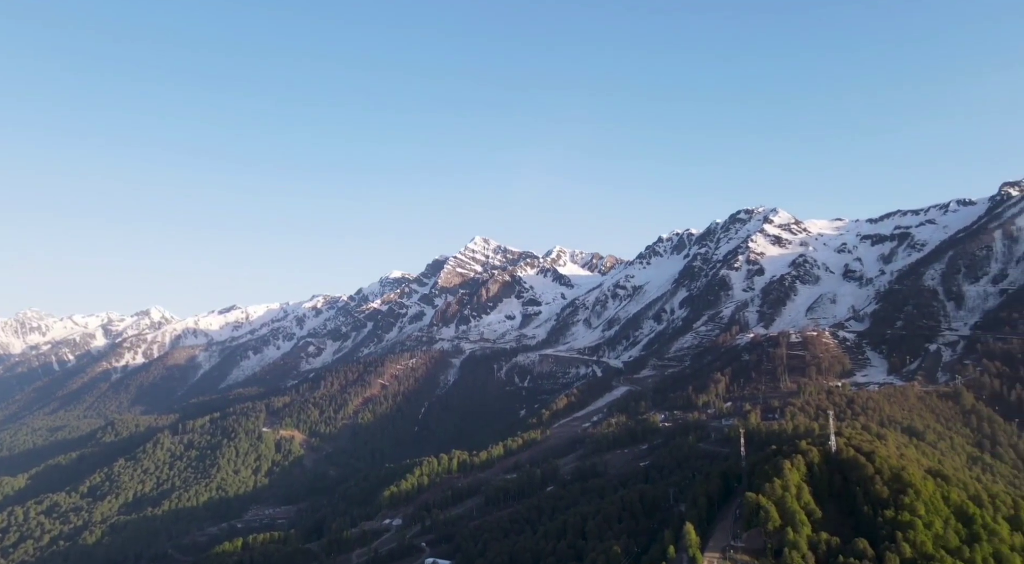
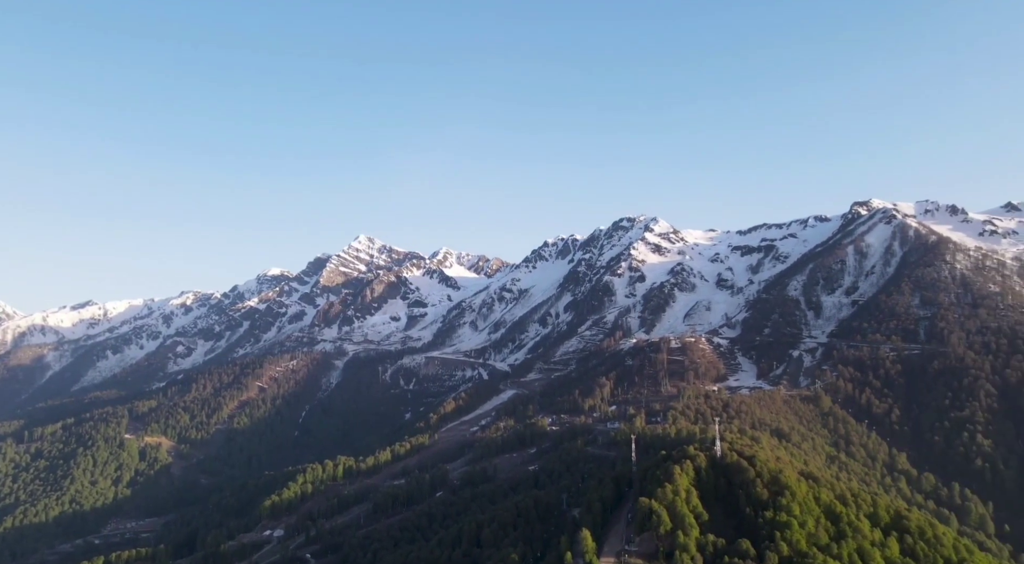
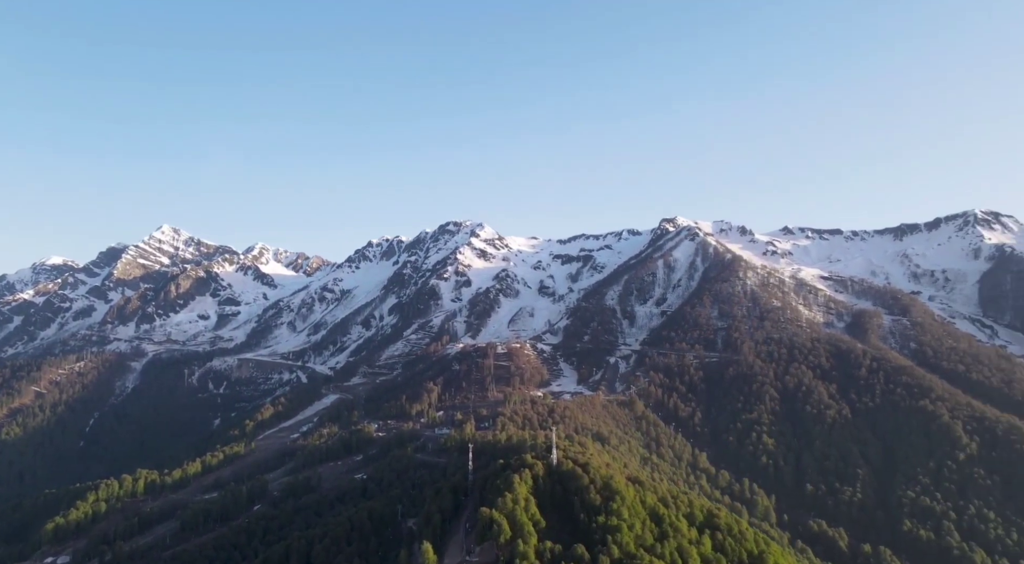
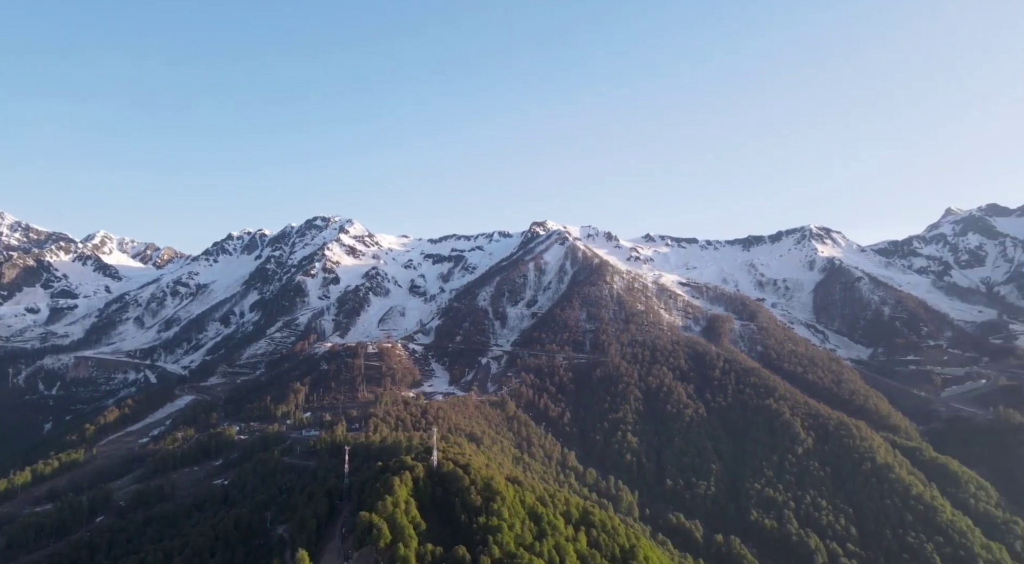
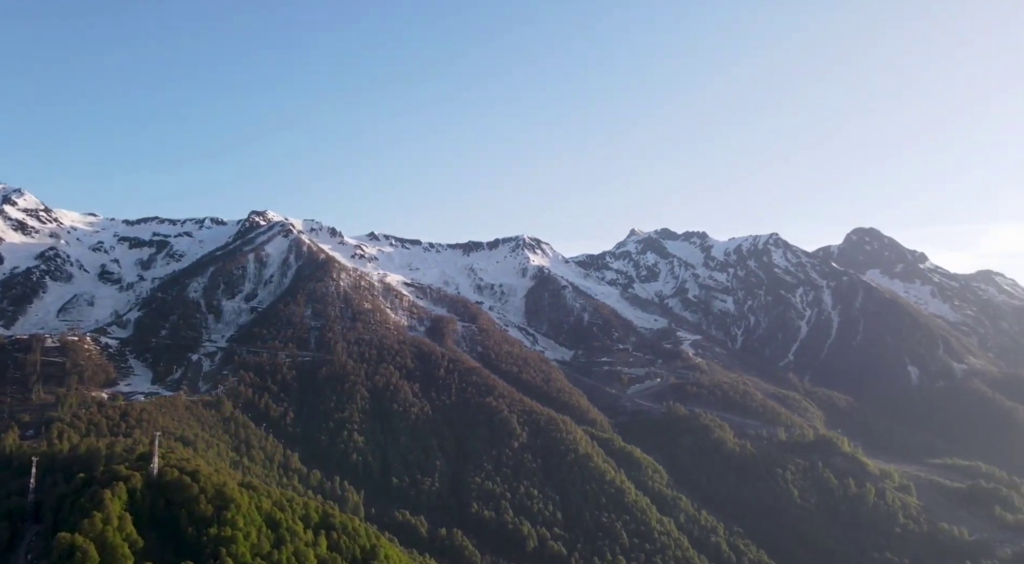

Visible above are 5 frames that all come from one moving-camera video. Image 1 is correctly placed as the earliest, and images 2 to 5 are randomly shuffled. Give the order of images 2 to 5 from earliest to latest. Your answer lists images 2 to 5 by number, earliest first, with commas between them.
2, 3, 4, 5
